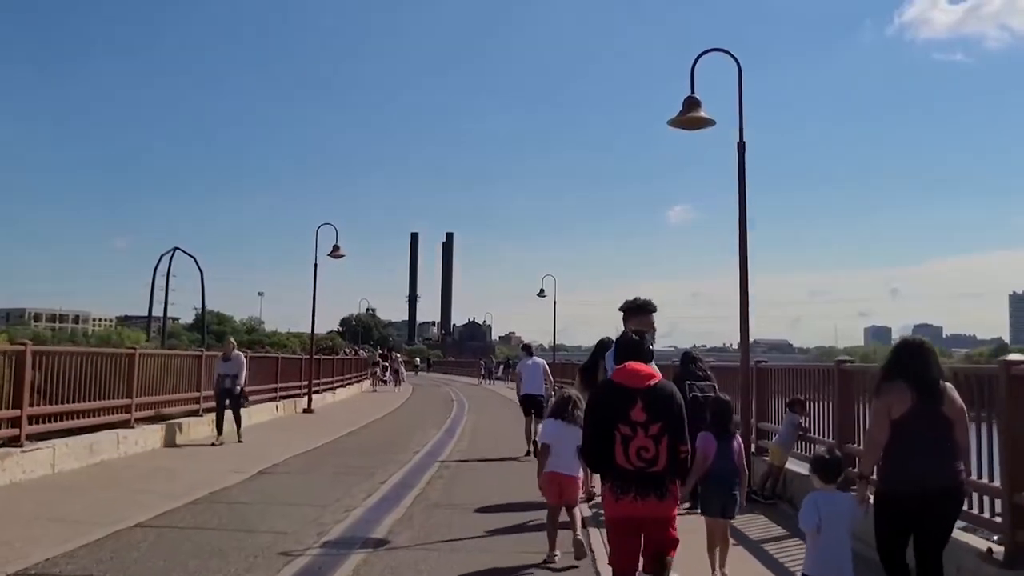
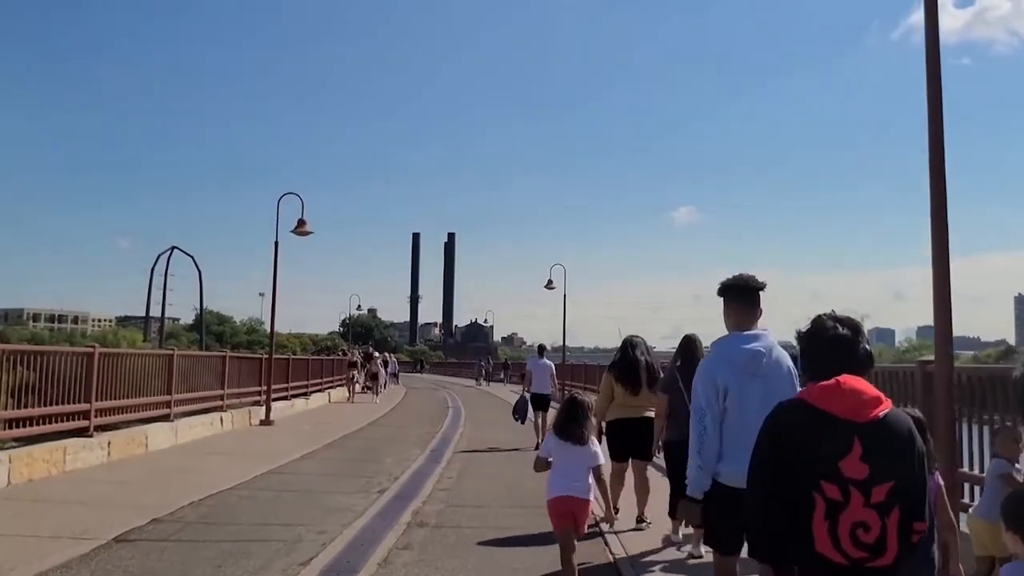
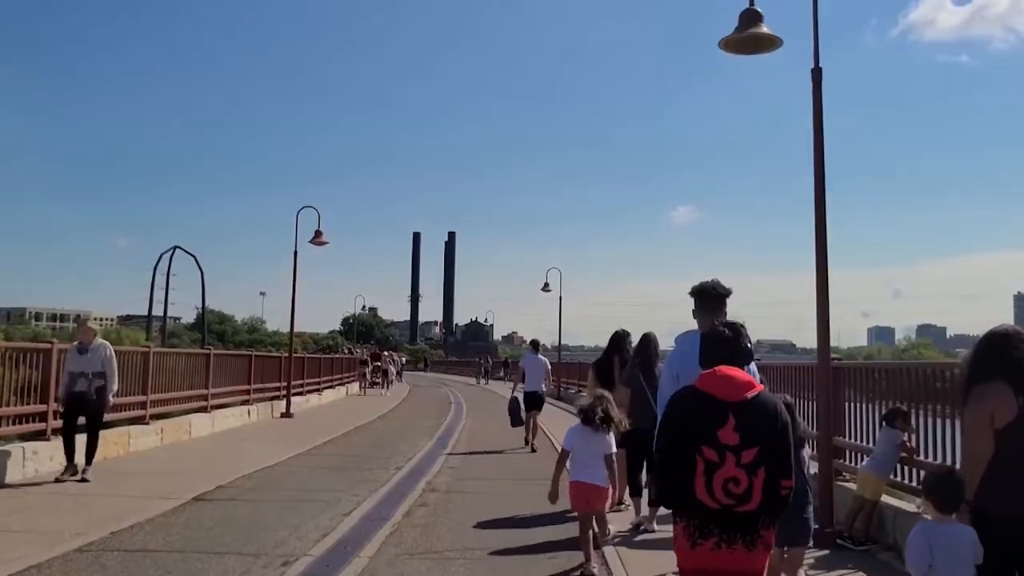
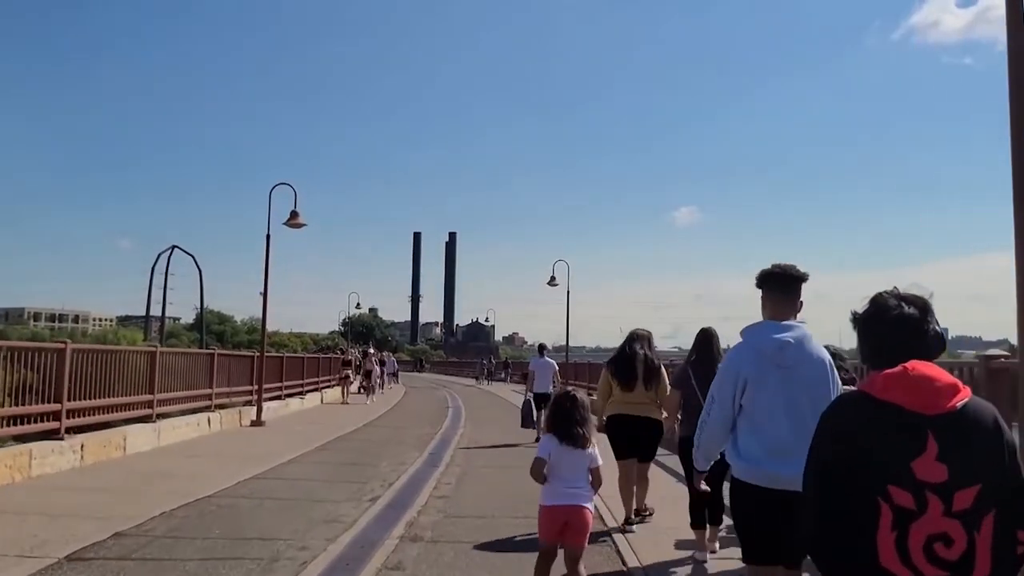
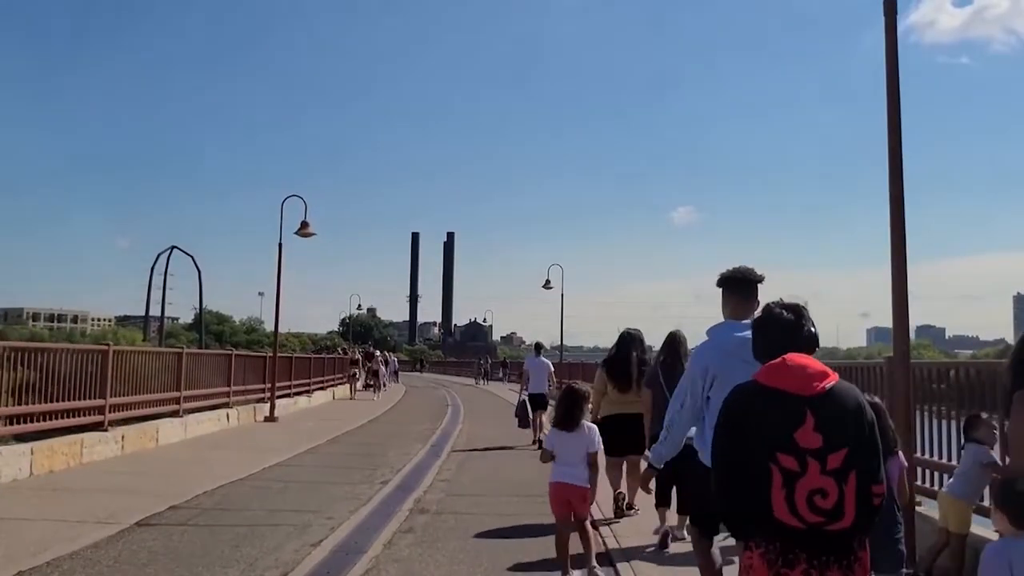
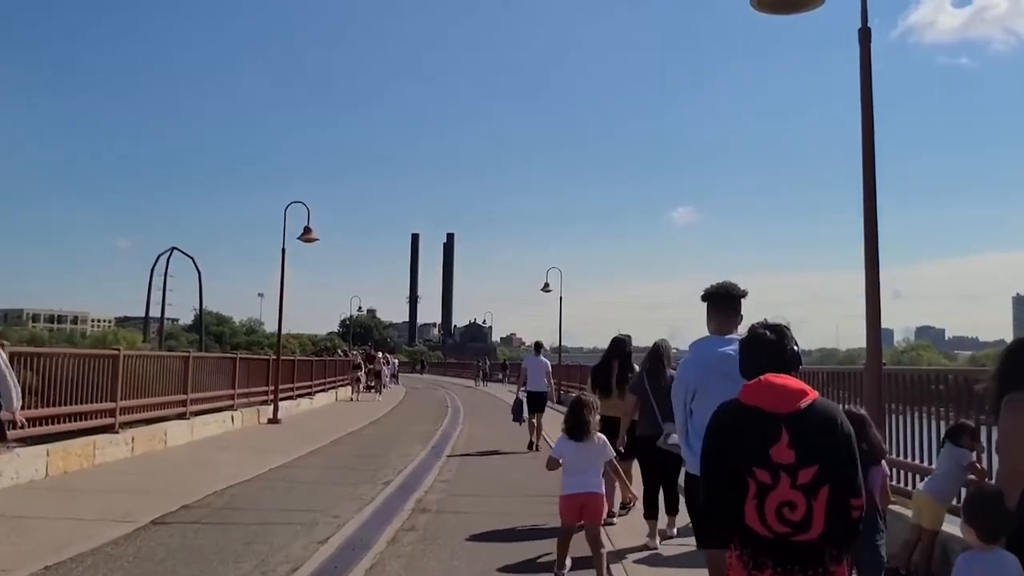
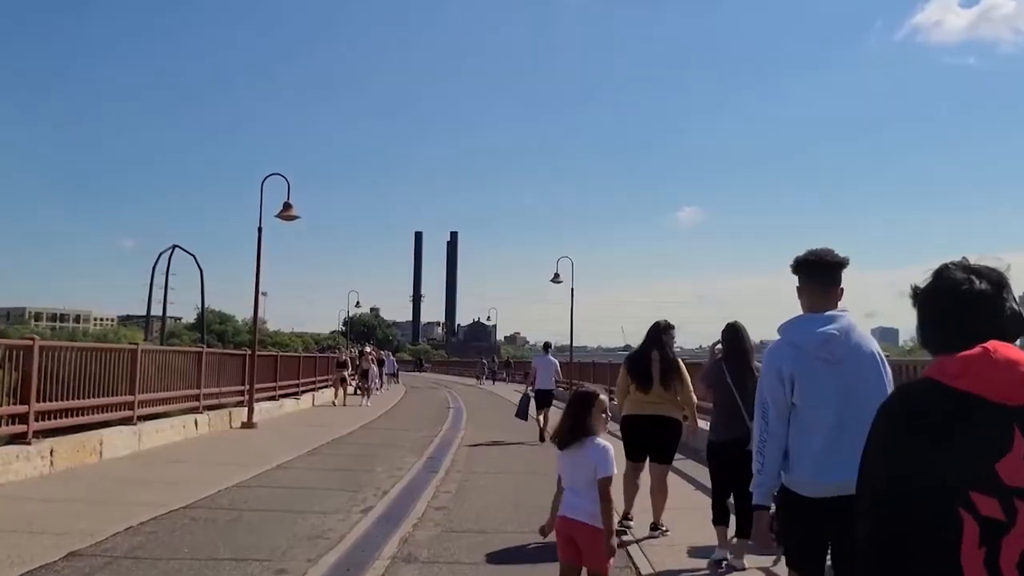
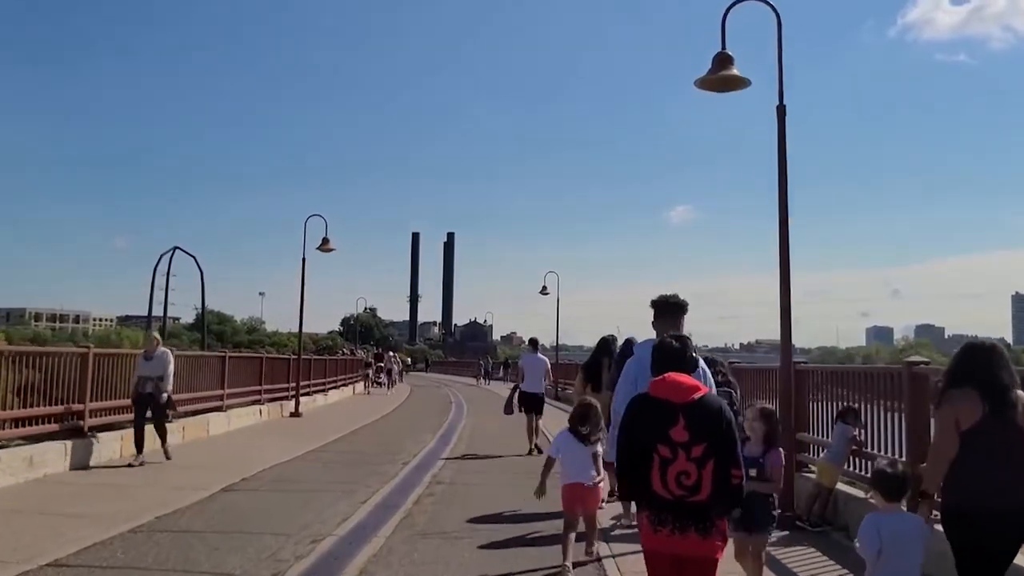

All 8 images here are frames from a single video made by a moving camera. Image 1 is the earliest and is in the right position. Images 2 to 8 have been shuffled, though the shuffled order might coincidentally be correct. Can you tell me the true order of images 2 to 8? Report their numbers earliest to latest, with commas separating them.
8, 3, 6, 5, 2, 4, 7
